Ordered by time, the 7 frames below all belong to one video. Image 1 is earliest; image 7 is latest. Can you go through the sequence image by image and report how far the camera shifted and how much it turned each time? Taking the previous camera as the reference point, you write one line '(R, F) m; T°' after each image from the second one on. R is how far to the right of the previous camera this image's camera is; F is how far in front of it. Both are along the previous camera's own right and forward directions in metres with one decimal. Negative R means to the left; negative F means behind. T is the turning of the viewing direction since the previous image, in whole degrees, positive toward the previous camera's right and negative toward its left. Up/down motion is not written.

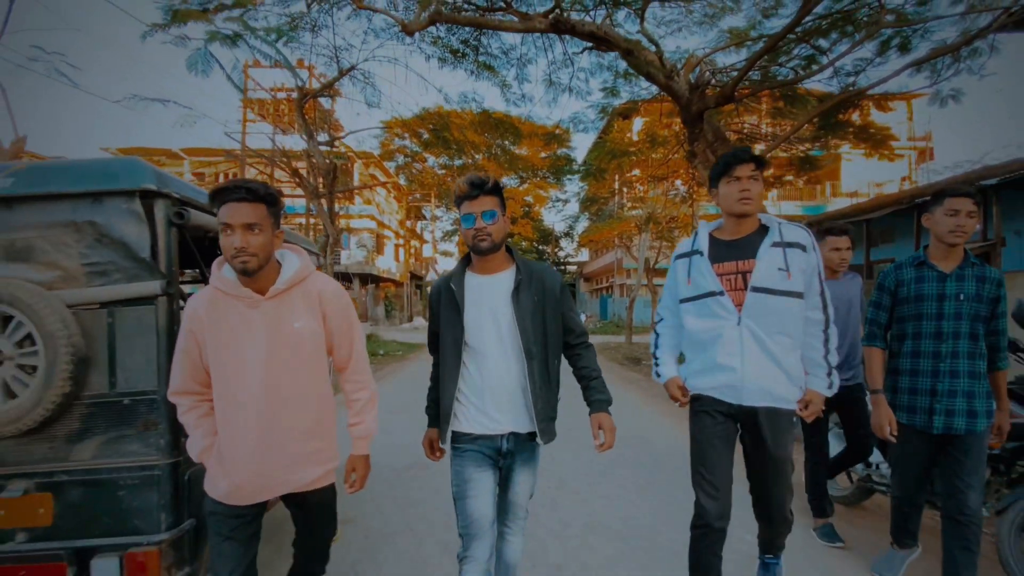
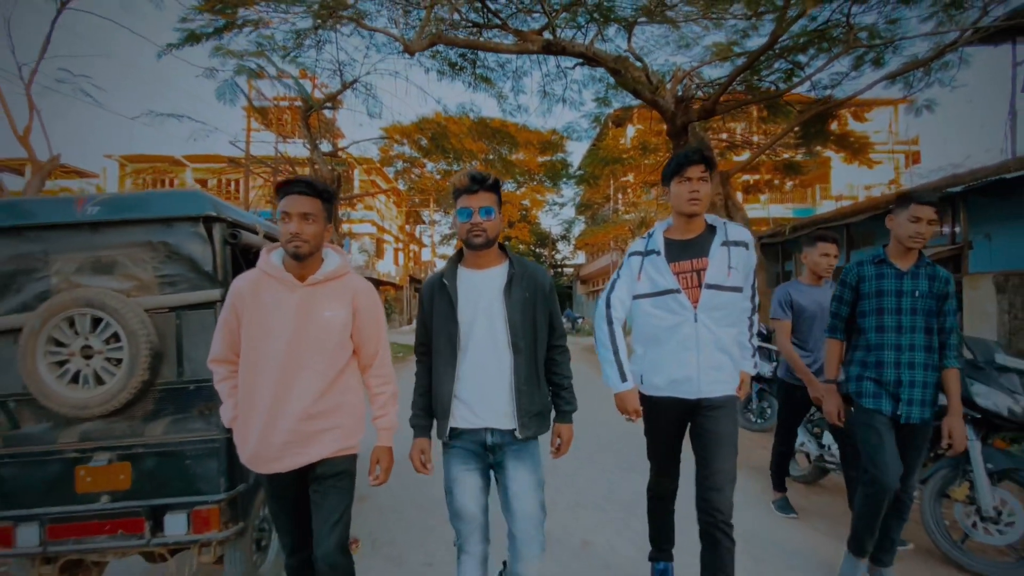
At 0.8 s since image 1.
(0.0, -0.4) m; 0°
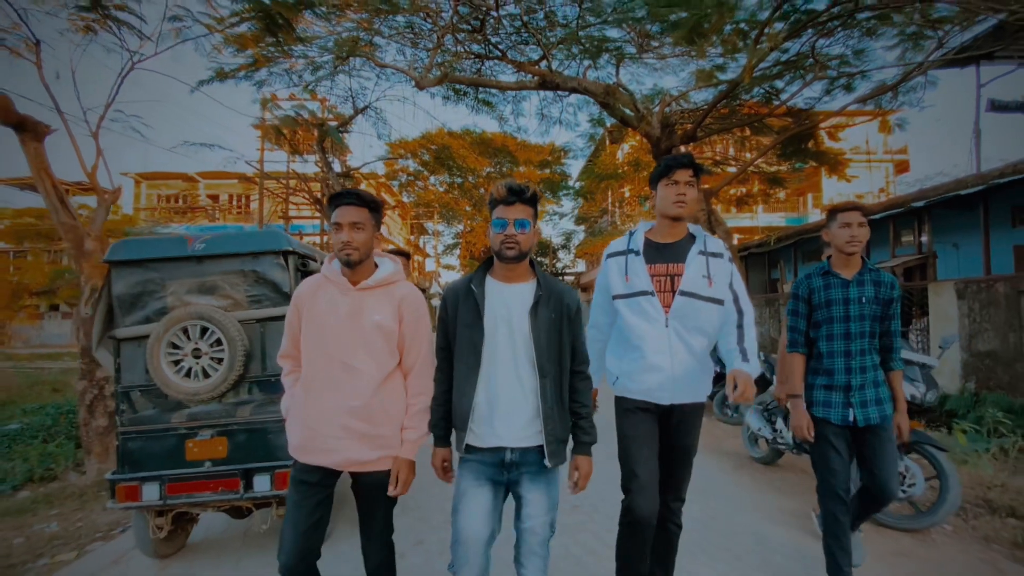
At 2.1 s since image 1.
(0.0, -0.7) m; 0°
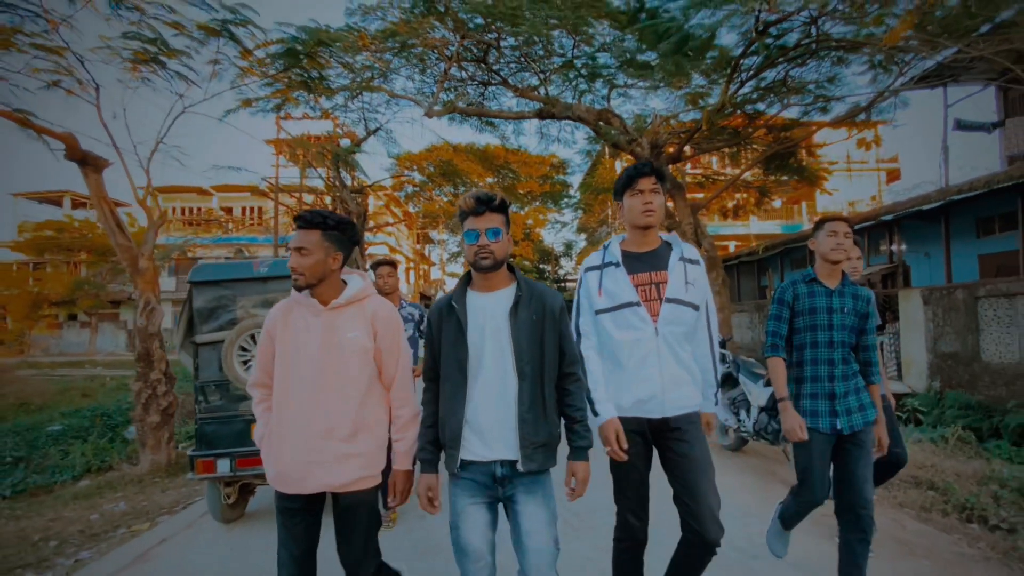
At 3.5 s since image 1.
(0.0, -0.7) m; 0°
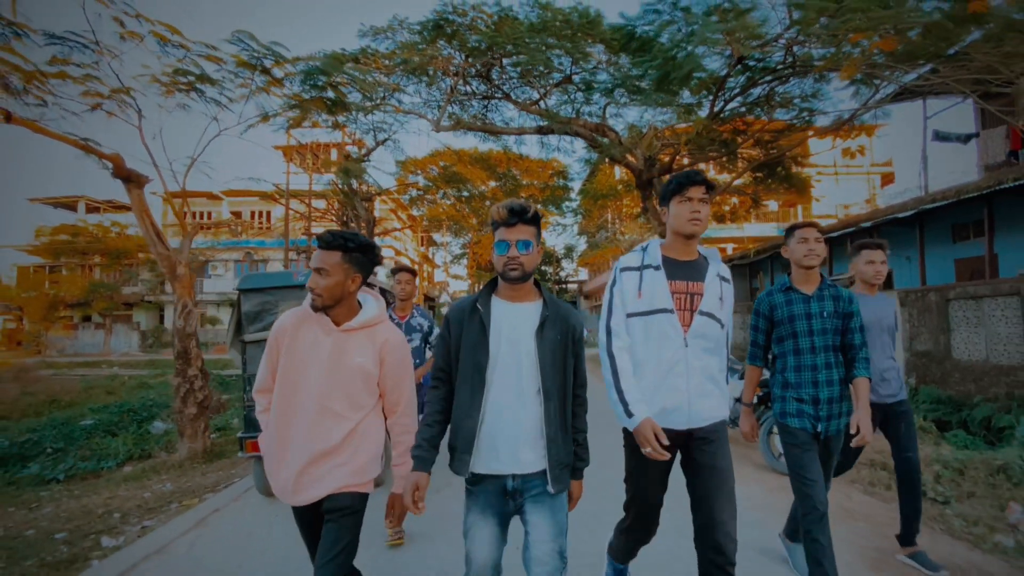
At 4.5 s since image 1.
(0.0, -0.6) m; 0°
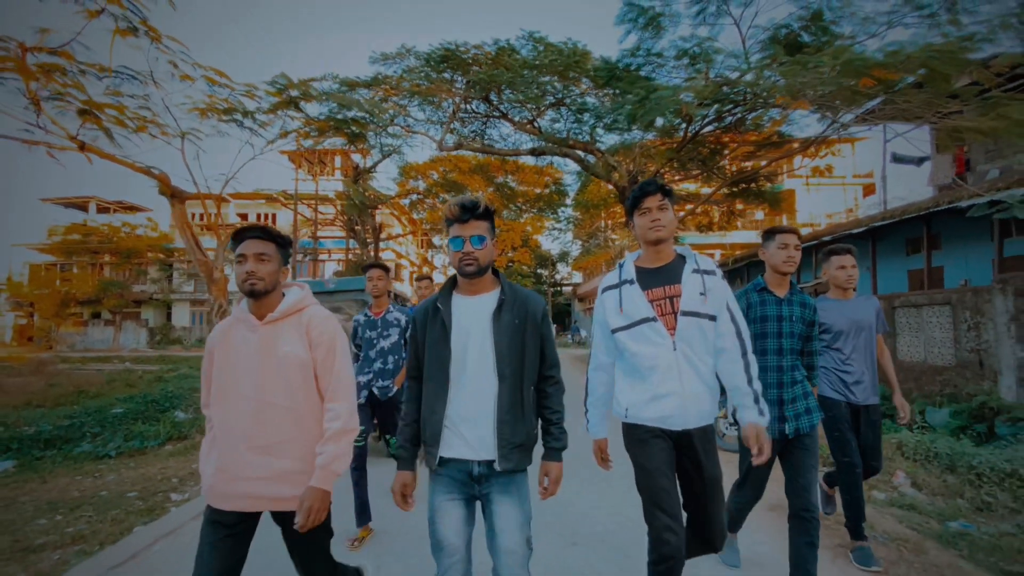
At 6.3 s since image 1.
(0.0, -1.0) m; 0°
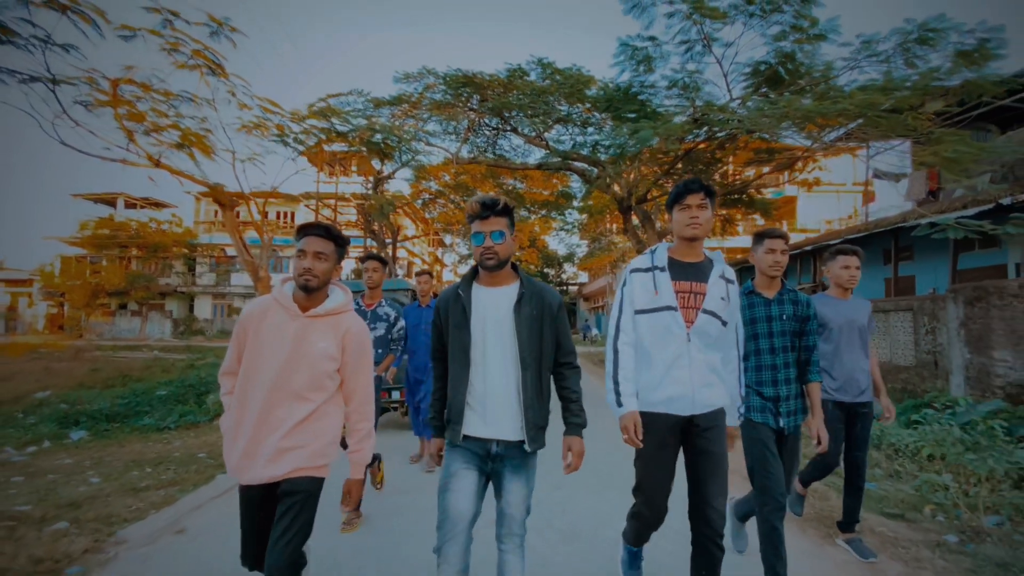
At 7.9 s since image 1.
(0.0, -1.1) m; -1°
